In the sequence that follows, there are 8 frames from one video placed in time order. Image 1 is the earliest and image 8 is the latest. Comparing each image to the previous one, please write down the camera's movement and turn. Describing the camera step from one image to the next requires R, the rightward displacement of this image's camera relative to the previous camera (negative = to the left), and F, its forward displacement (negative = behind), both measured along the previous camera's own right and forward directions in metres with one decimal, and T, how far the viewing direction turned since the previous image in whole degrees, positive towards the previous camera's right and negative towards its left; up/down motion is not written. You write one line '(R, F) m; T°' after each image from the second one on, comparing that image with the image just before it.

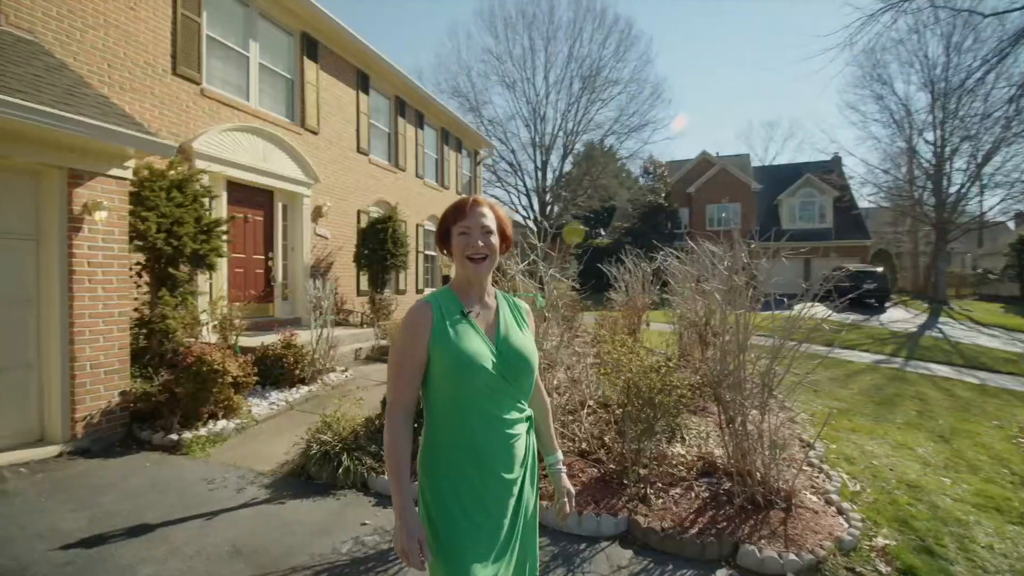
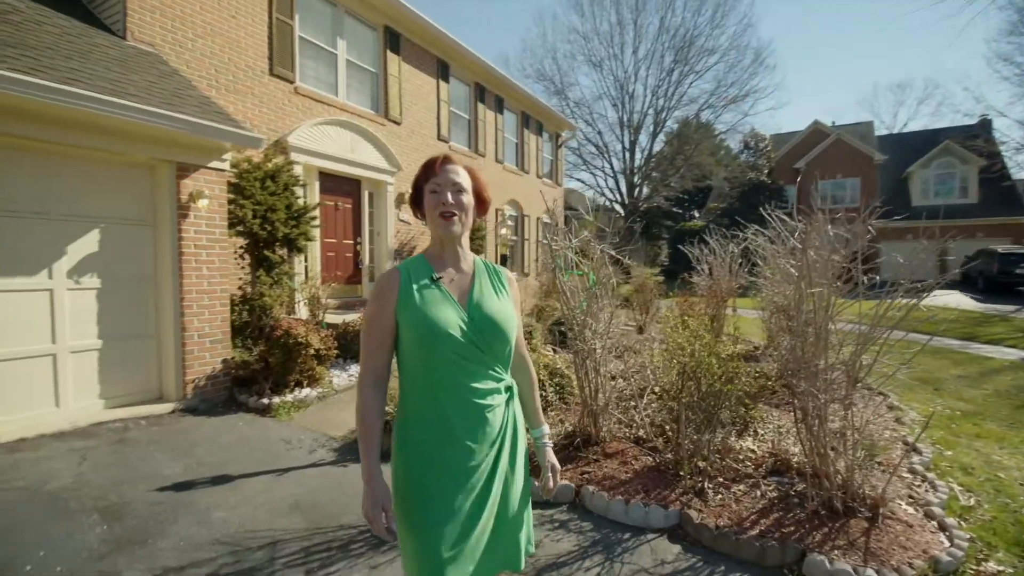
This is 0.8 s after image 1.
(+0.3, +0.1) m; -11°
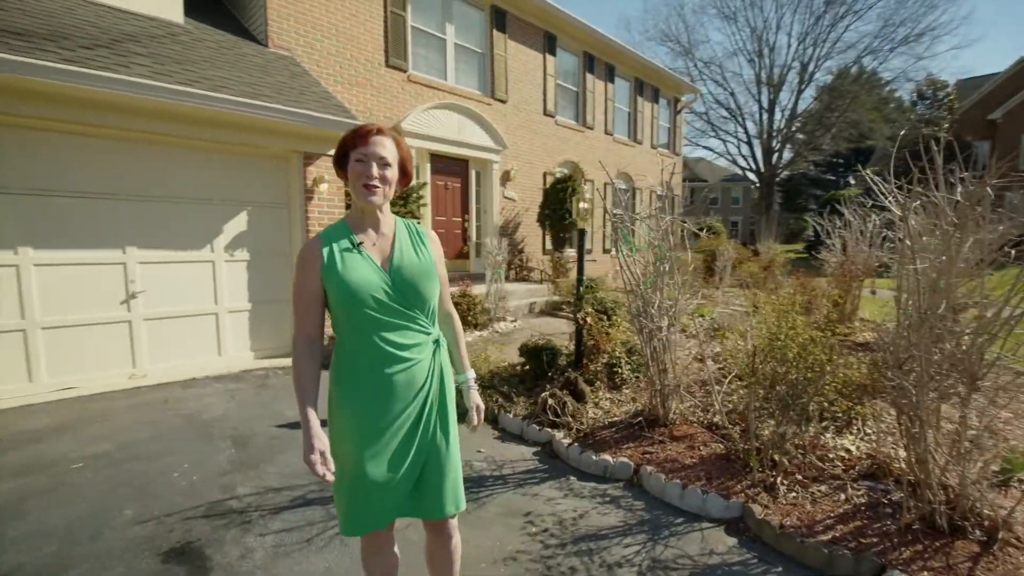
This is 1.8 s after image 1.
(+0.5, 0.0) m; -15°
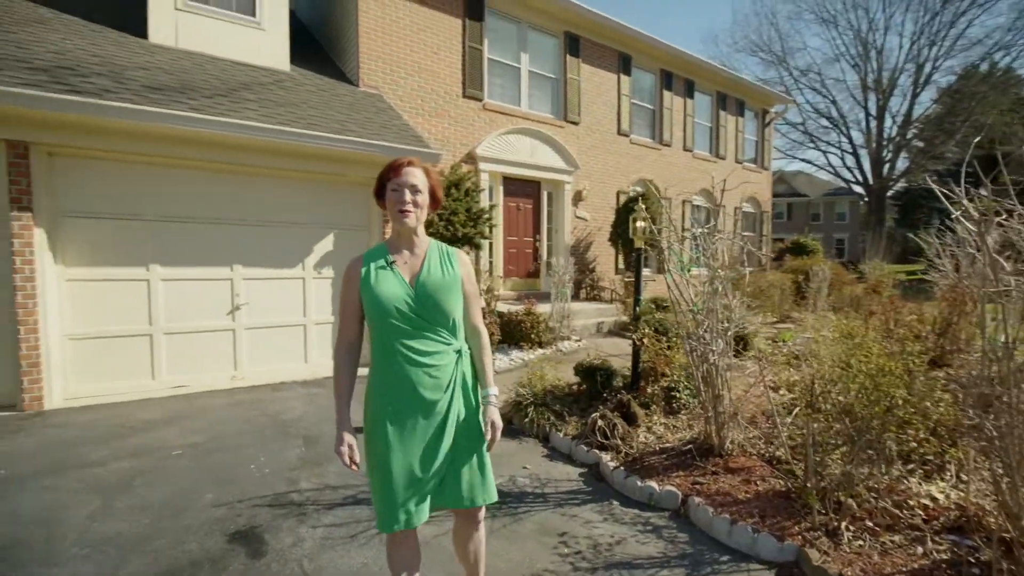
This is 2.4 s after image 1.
(+0.3, -0.1) m; -10°
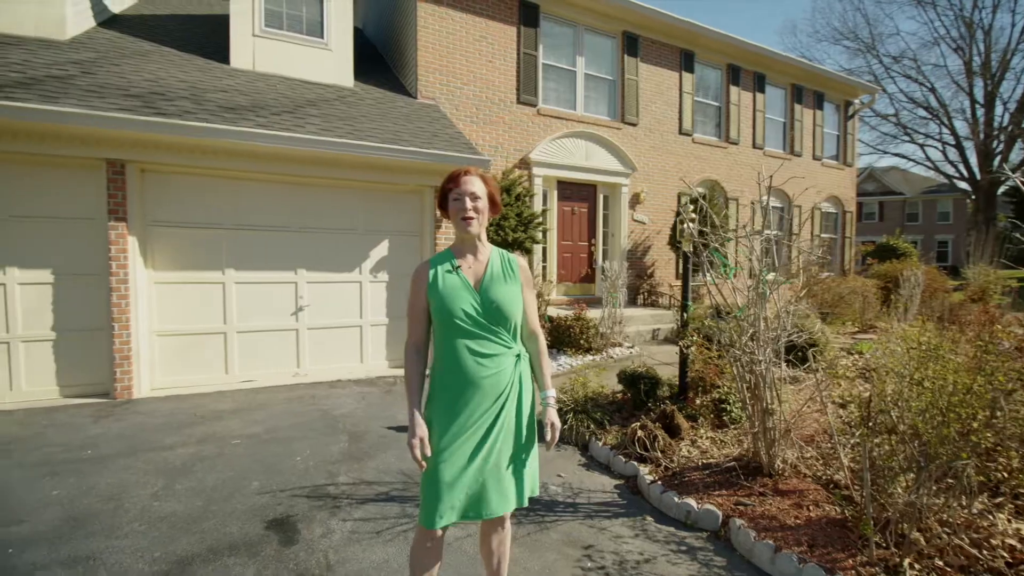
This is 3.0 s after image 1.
(+0.3, +0.1) m; -8°
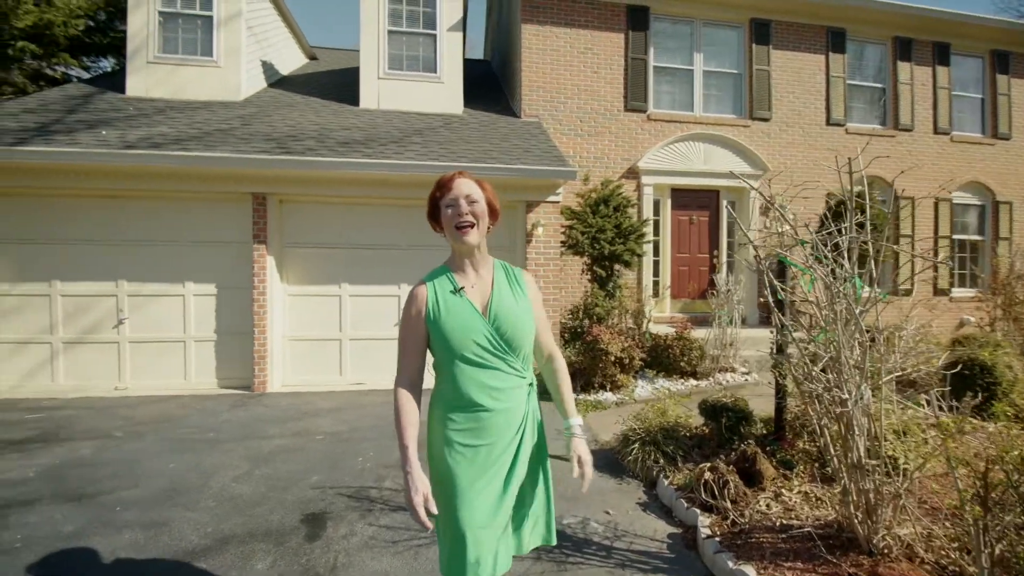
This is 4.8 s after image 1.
(+0.8, +0.3) m; -18°
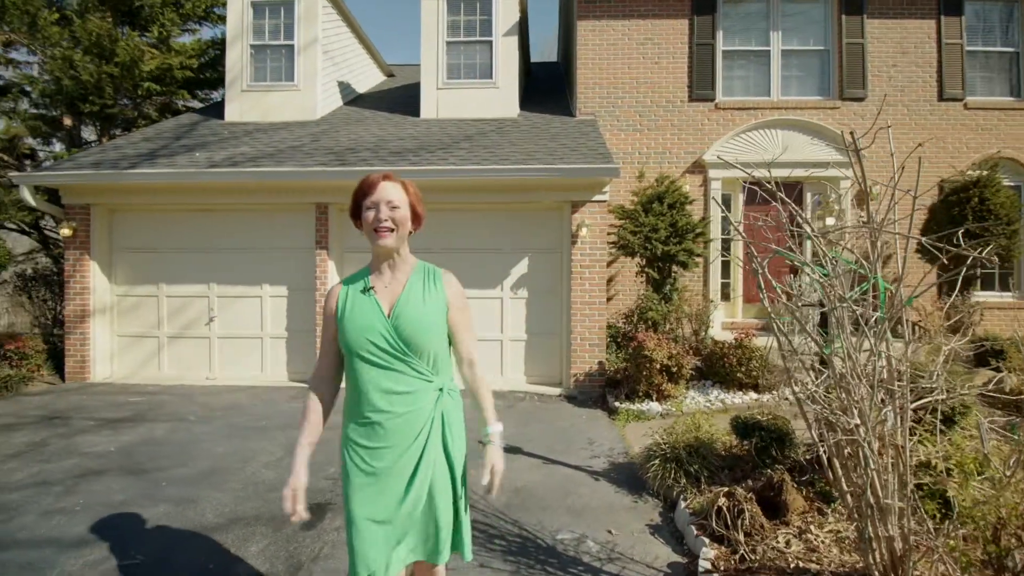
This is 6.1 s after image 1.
(+0.7, +0.2) m; -11°
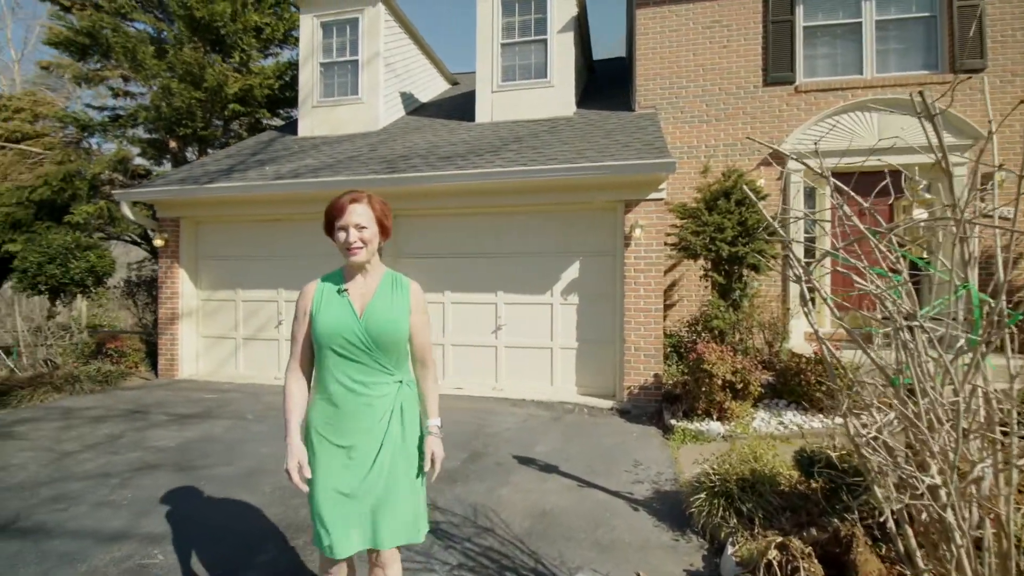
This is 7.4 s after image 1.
(+0.4, +0.3) m; -10°
